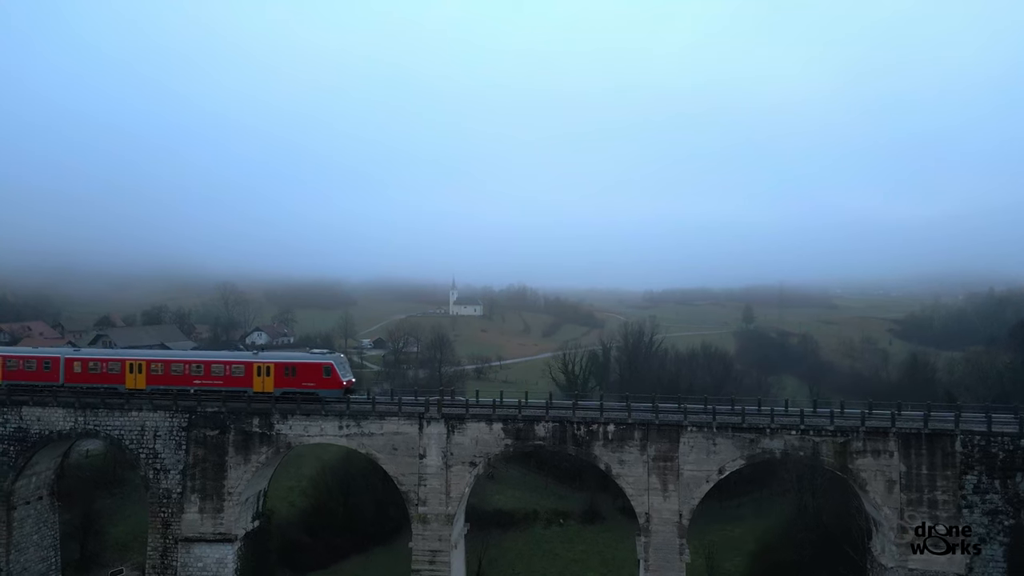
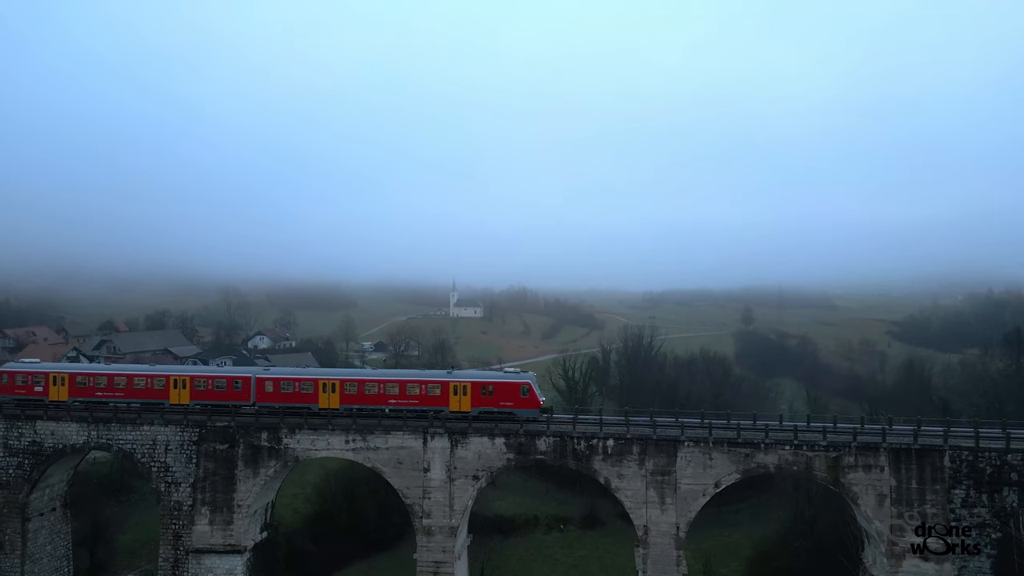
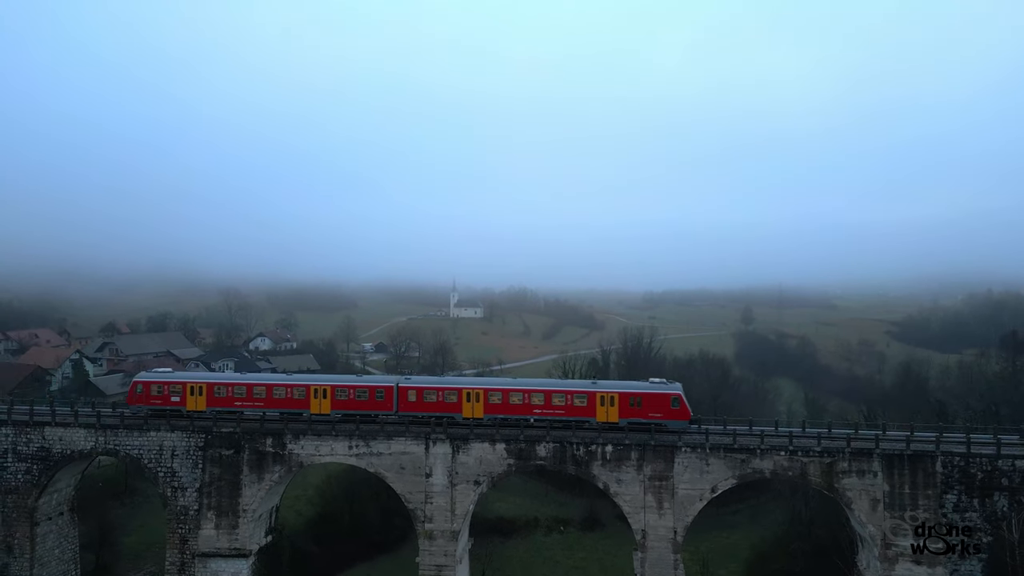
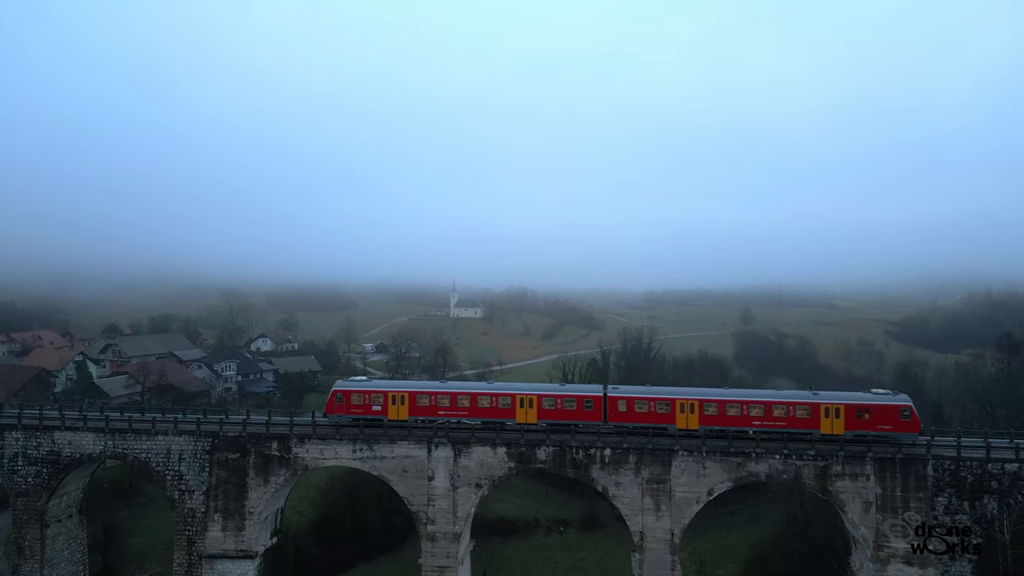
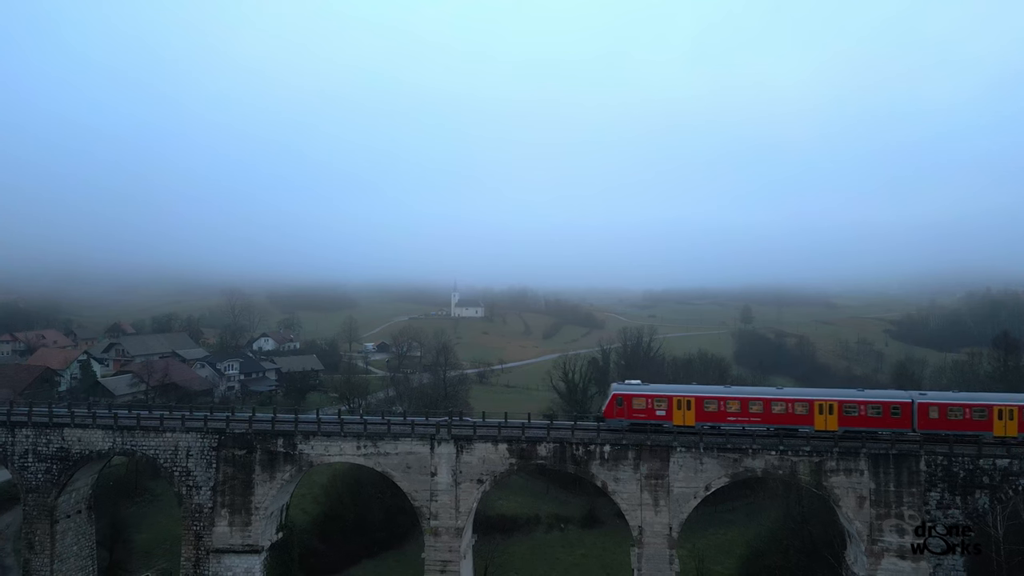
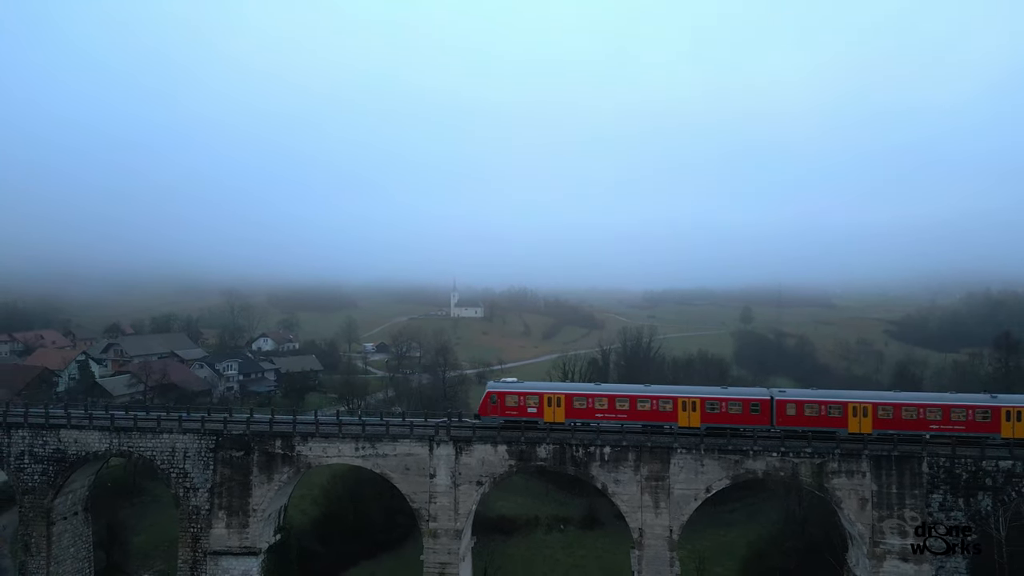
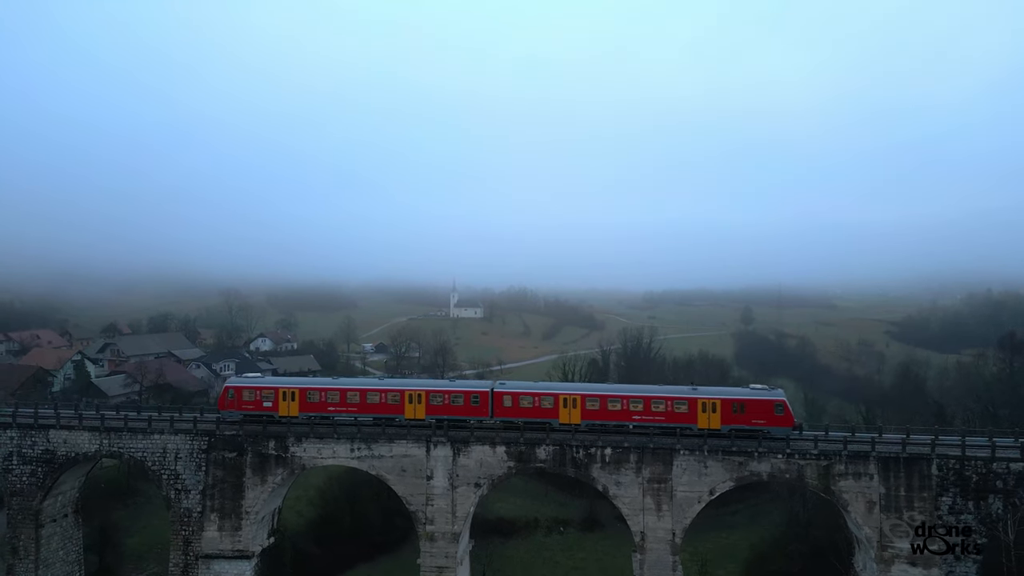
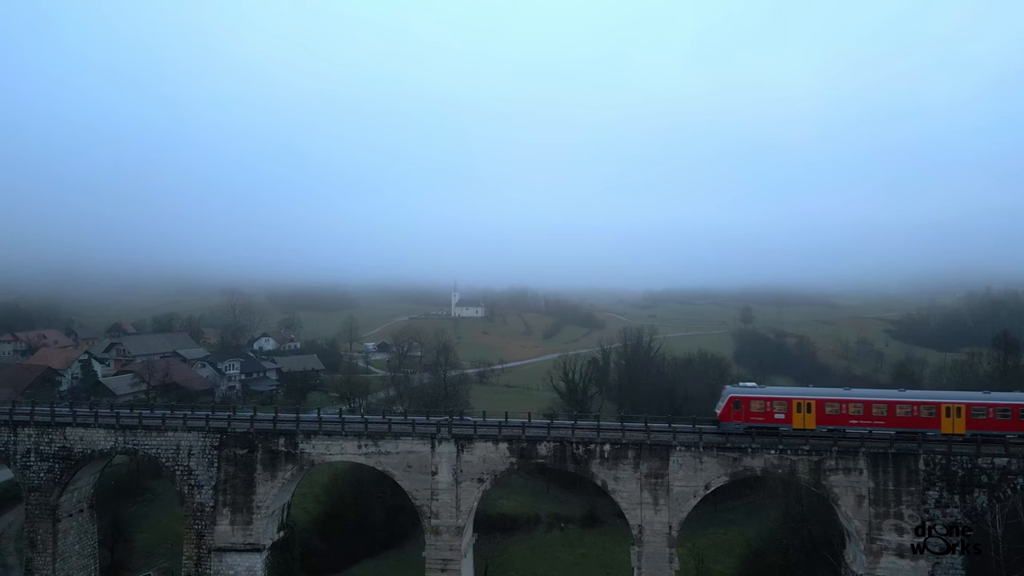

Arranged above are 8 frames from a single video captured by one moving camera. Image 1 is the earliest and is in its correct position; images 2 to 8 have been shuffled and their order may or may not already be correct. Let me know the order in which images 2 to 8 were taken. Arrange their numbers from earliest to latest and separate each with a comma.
2, 3, 7, 4, 6, 5, 8
